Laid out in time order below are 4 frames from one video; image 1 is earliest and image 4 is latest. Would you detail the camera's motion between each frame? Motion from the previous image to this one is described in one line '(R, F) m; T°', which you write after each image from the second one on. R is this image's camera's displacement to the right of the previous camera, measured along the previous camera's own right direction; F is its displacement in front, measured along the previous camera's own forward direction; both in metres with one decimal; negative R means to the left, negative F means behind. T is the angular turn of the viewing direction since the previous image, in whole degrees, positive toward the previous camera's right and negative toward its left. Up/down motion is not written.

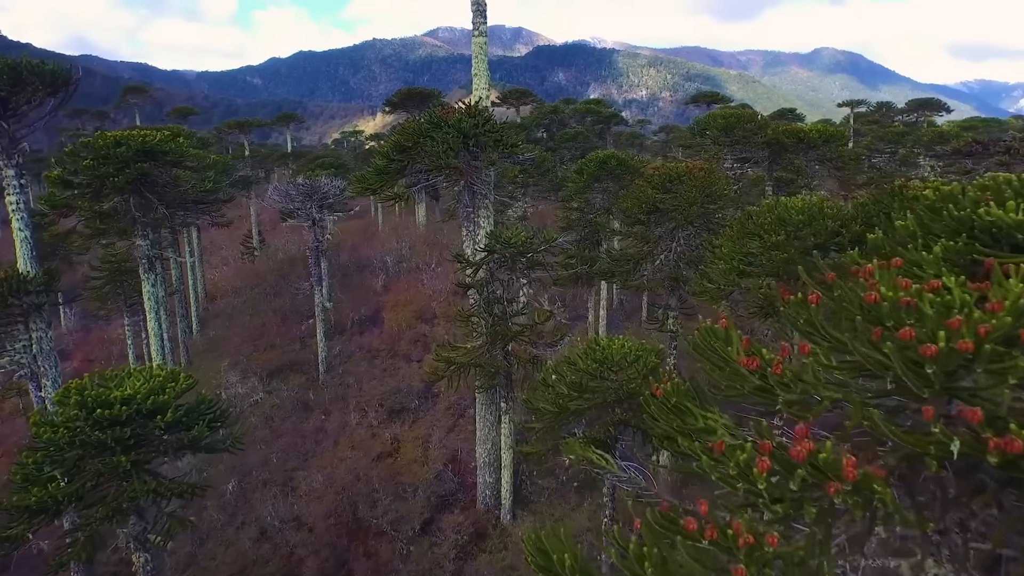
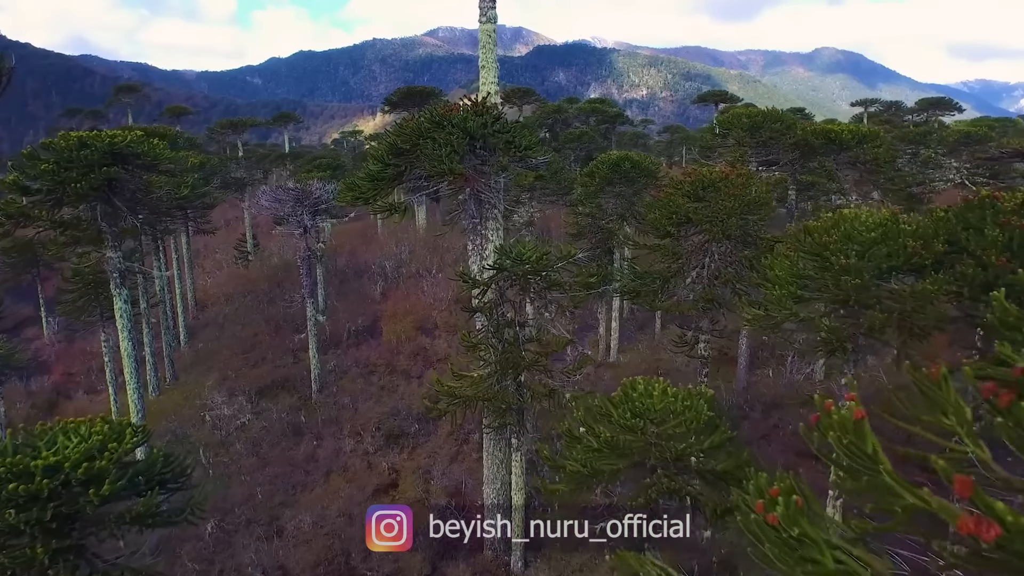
(-0.3, +1.4) m; 0°
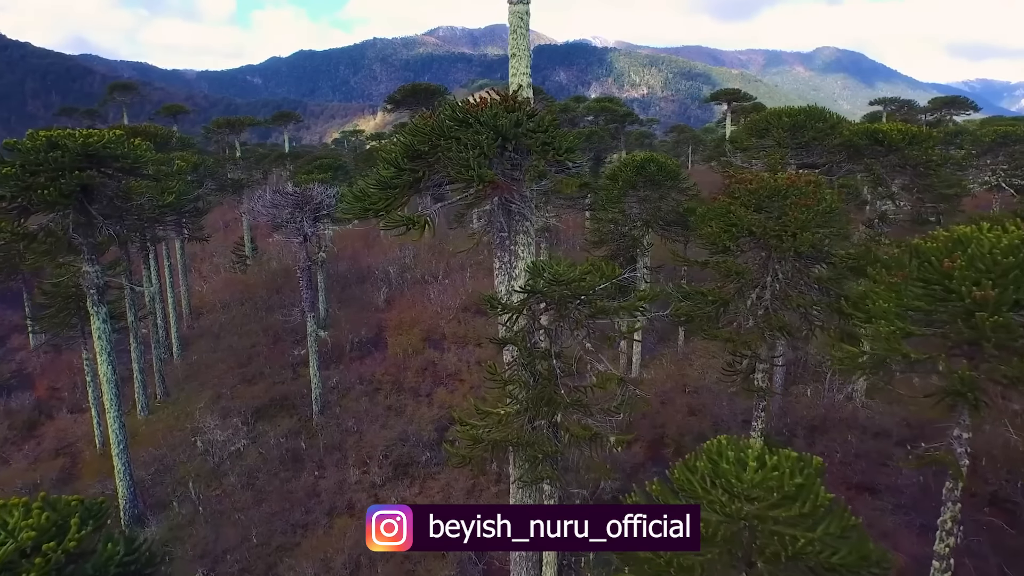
(-0.6, +1.4) m; 0°
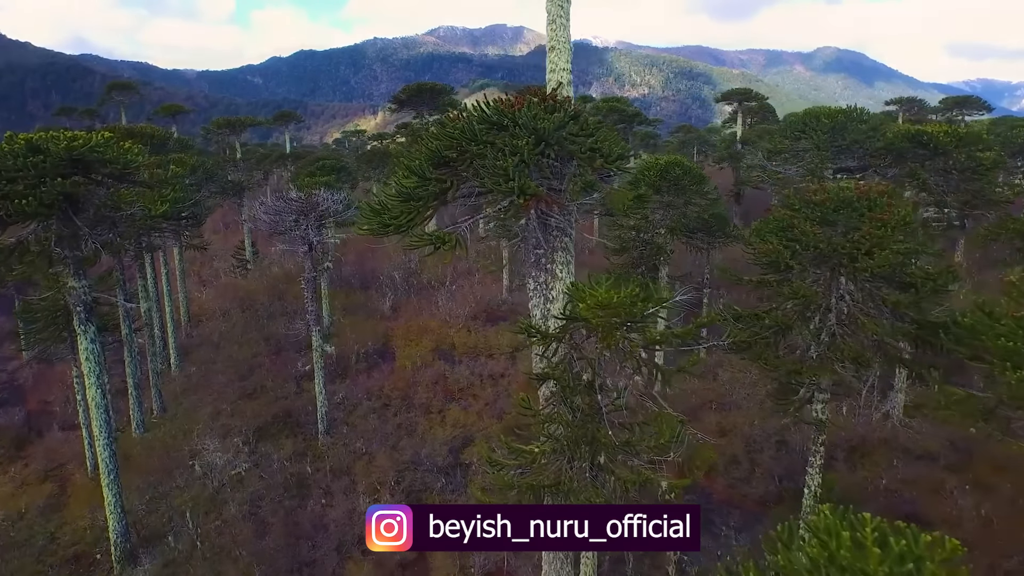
(-0.6, +1.0) m; 0°
